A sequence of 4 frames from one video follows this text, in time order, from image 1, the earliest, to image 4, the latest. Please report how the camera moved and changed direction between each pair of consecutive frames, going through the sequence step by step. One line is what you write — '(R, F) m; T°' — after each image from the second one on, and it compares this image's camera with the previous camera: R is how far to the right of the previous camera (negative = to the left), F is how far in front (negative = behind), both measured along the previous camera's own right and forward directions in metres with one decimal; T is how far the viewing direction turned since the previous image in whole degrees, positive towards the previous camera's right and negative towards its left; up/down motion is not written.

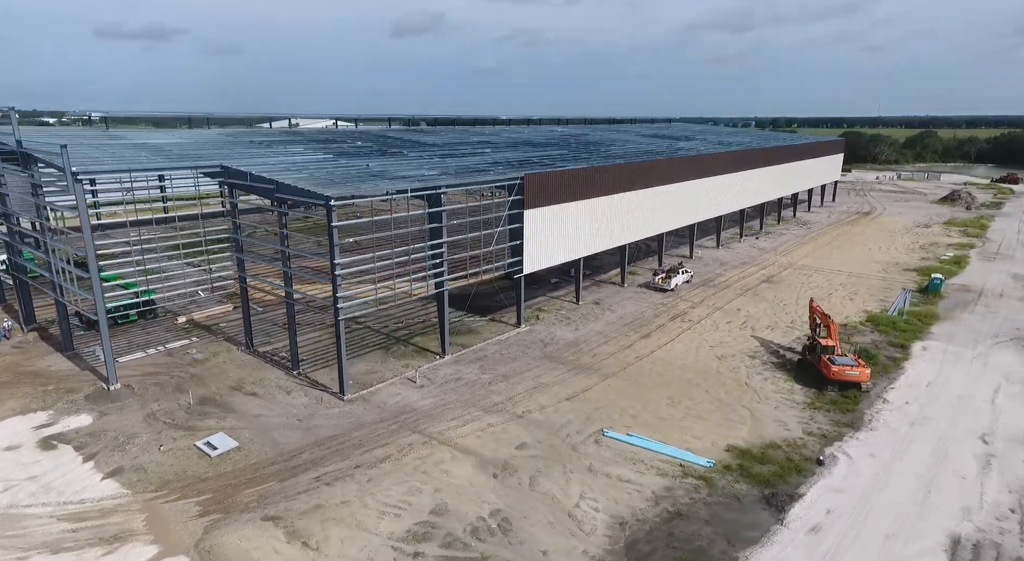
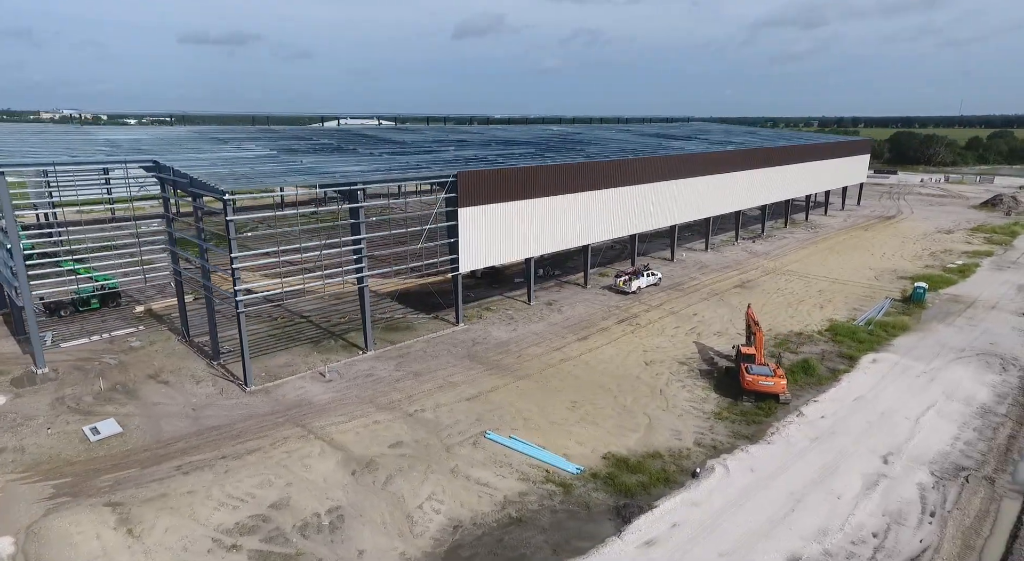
(+4.0, +0.3) m; -5°
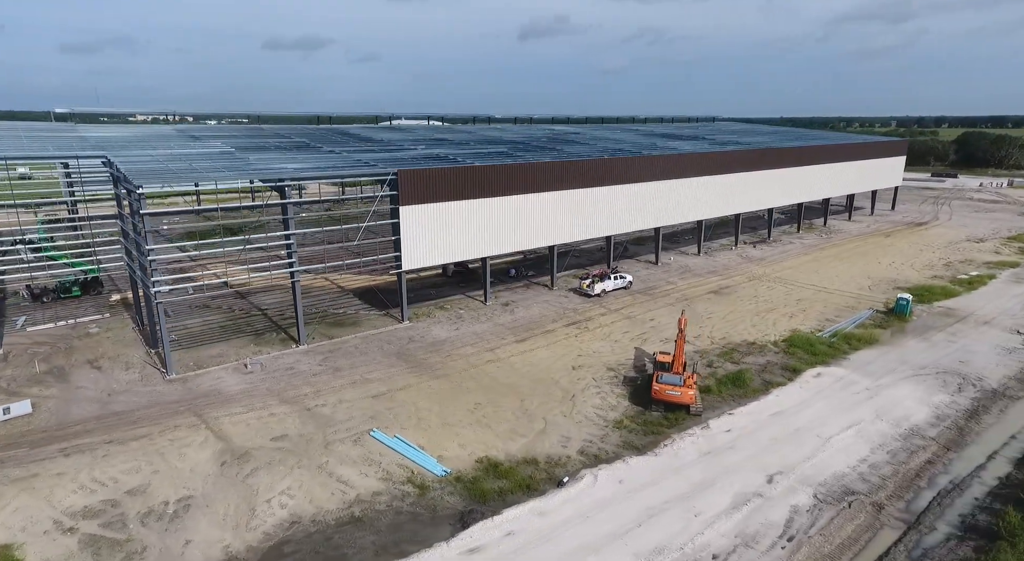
(+4.0, +0.4) m; -6°
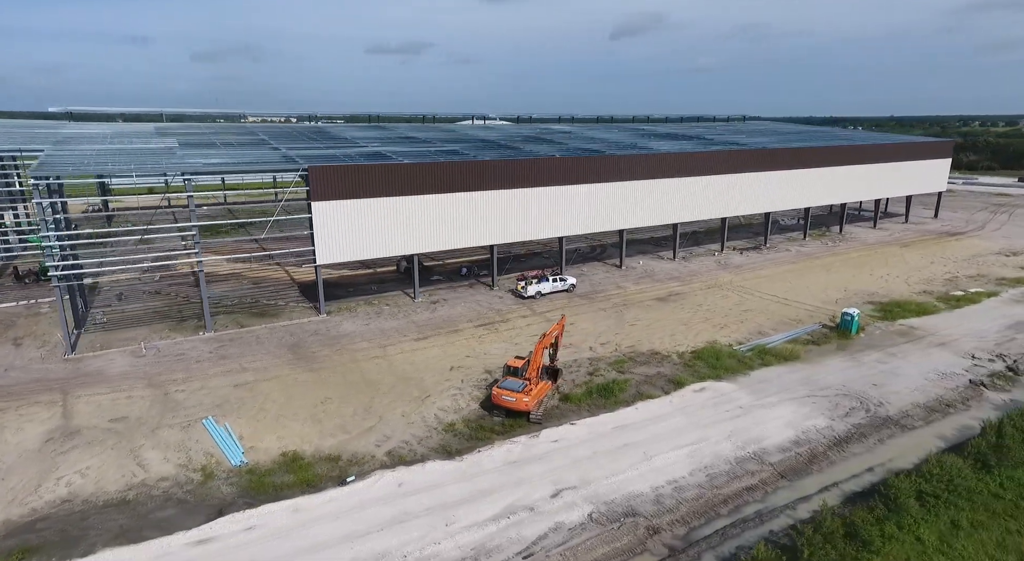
(+6.1, +0.6) m; -8°
